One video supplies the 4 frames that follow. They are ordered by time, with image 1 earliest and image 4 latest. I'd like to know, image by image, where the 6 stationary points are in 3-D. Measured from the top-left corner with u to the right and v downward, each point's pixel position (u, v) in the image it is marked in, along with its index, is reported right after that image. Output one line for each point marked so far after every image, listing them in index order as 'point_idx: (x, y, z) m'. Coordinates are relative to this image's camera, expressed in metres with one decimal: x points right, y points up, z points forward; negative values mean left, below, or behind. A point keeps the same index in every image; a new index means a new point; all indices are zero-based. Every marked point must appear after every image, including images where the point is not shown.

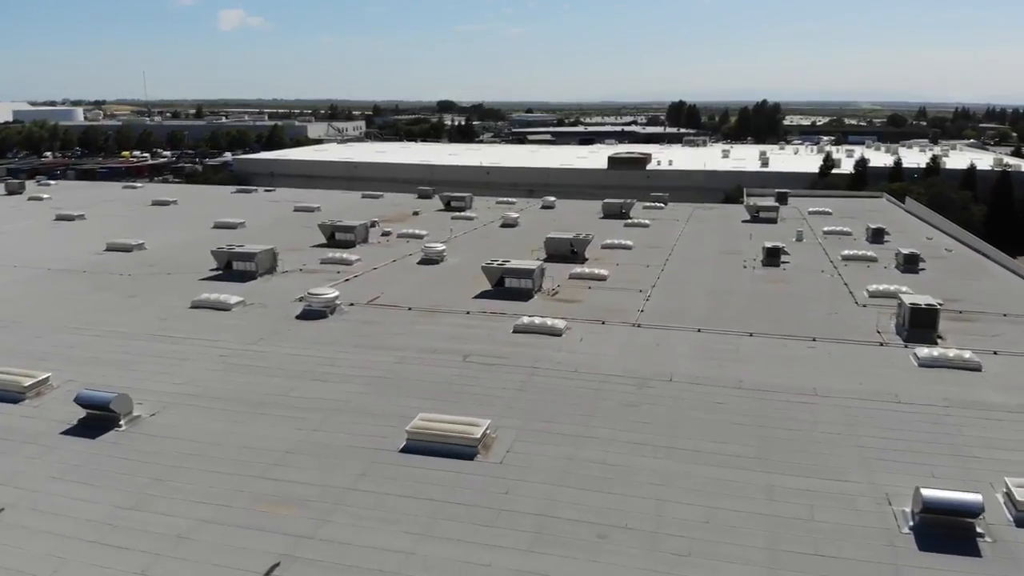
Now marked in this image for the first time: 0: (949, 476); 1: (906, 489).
0: (+9.7, -4.2, +17.4) m
1: (+8.4, -4.3, +16.8) m
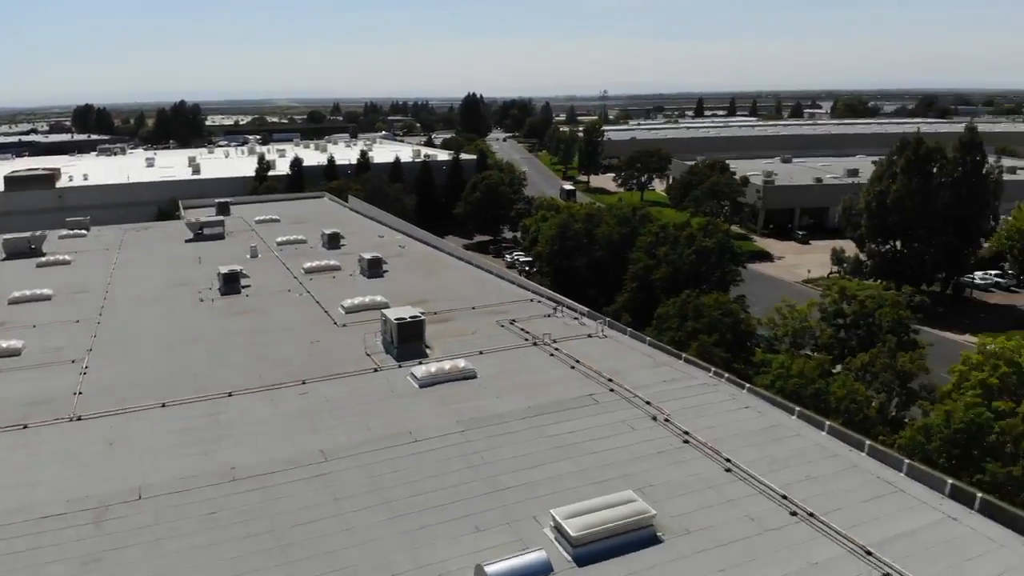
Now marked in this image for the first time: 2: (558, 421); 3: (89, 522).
0: (-0.4, -4.7, +15.4) m
1: (-1.0, -5.0, +14.1) m
2: (+1.2, -3.4, +19.8) m
3: (-8.3, -4.6, +15.2) m
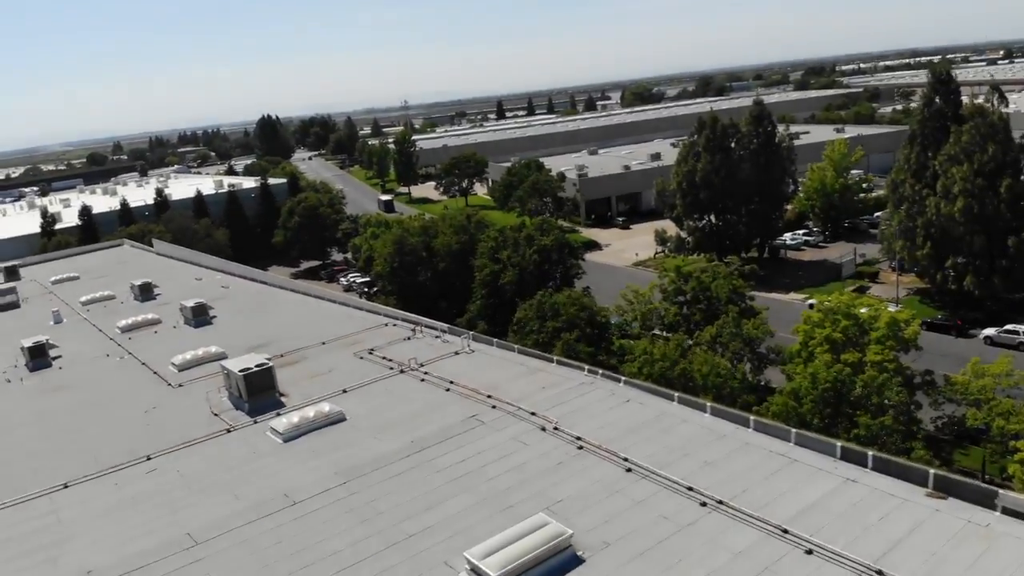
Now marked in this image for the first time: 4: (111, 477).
0: (-1.9, -5.3, +14.0) m
1: (-2.2, -5.6, +12.6) m
2: (-1.6, -3.9, +18.5) m
3: (-9.5, -6.3, +12.0) m
4: (-9.8, -4.6, +19.1) m
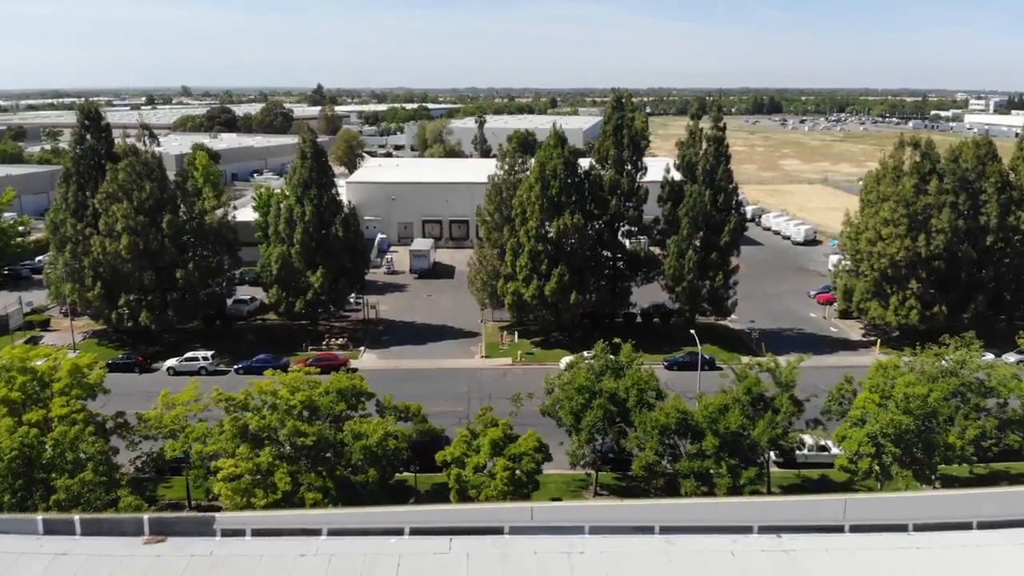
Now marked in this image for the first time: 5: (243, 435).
0: (-10.9, -6.8, +5.2) m
1: (-9.9, -7.0, +4.3) m
2: (-14.7, -5.9, +8.1) m
3: (-13.4, -8.3, -2.1) m
4: (-19.6, -7.4, +1.6) m
5: (-5.7, -3.1, +16.6) m
